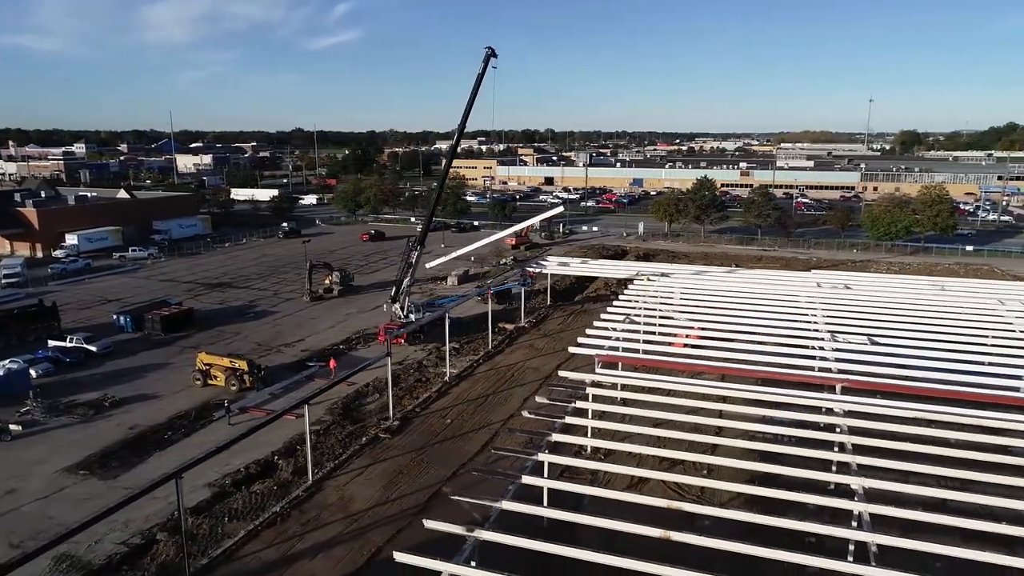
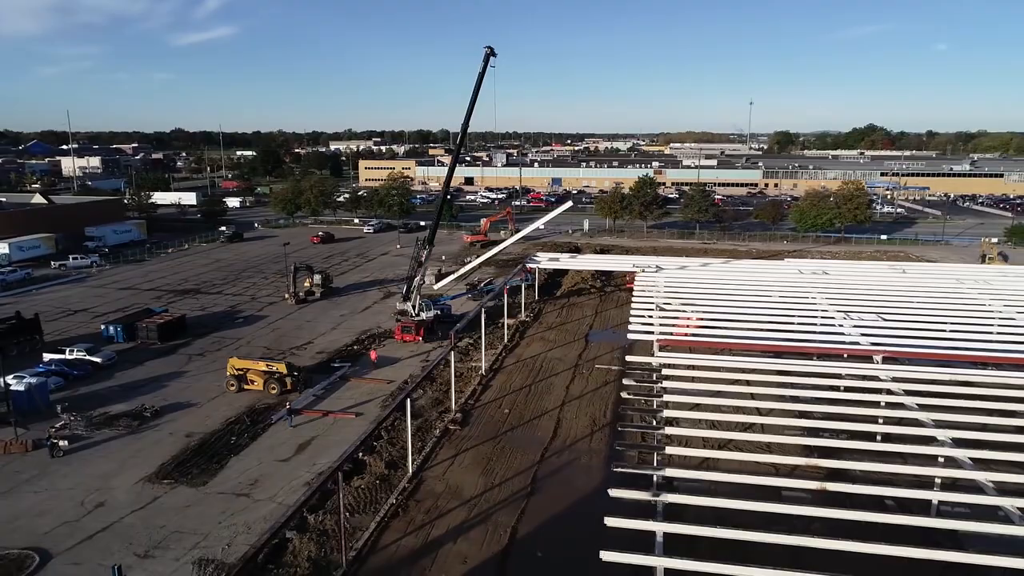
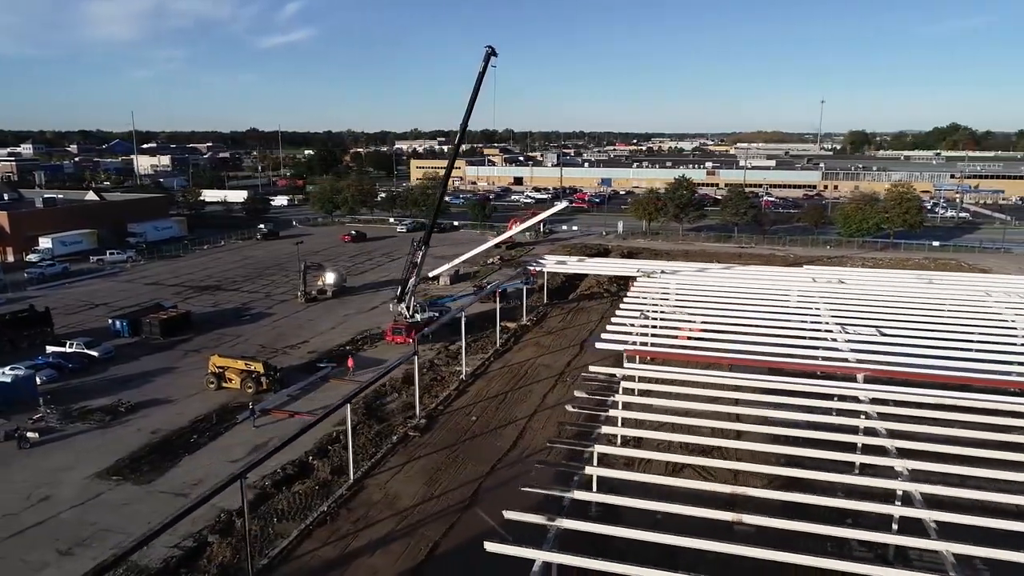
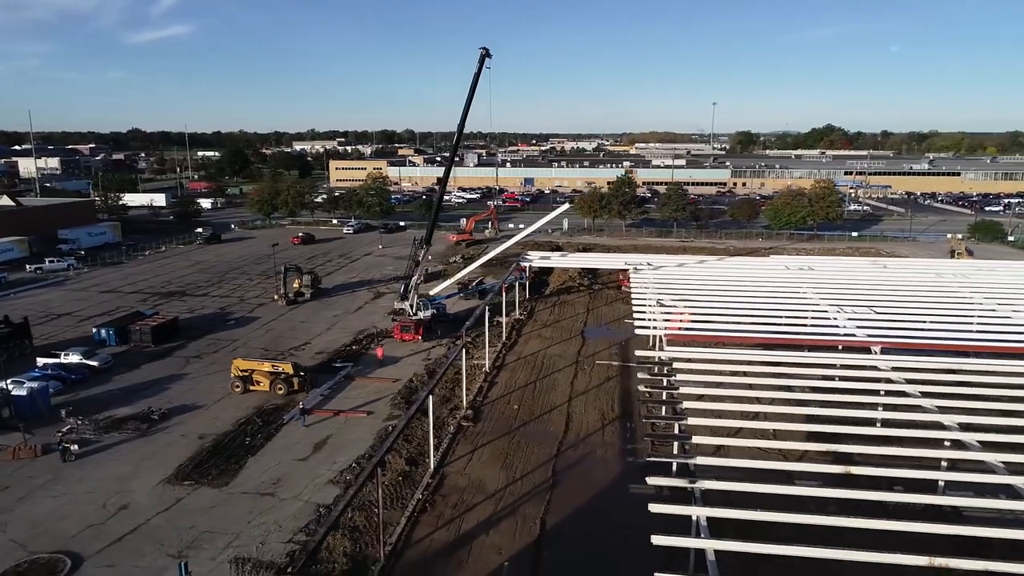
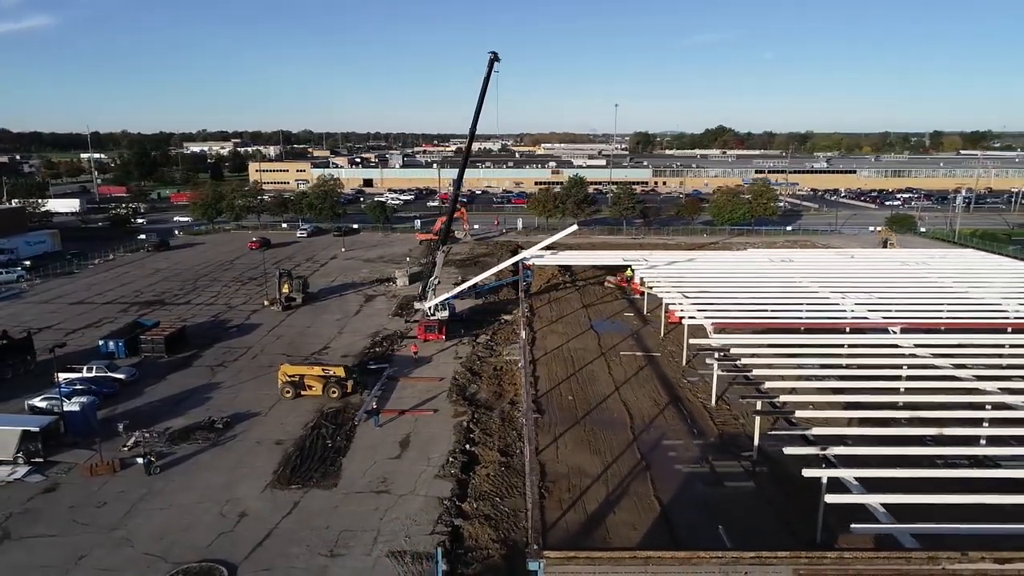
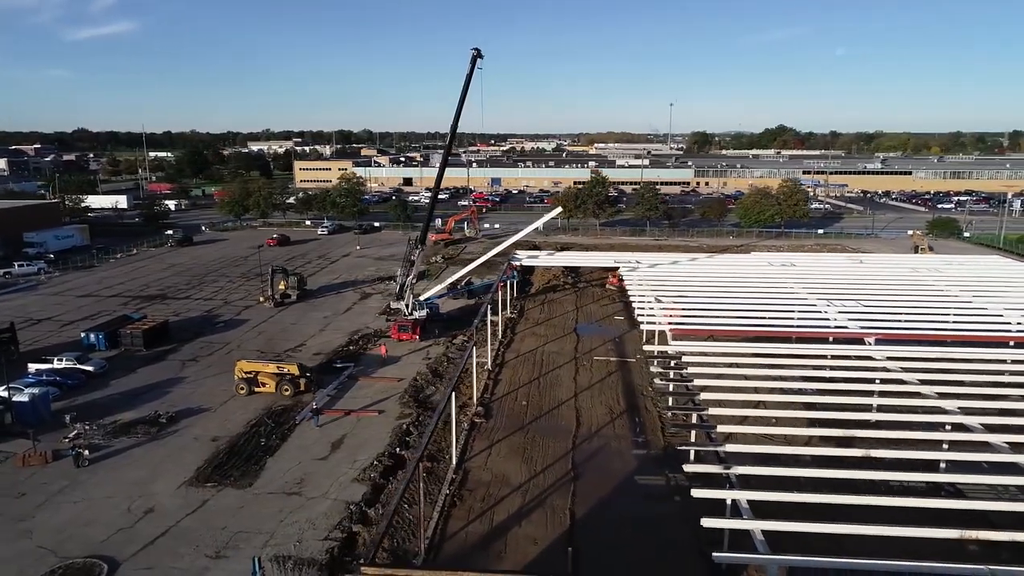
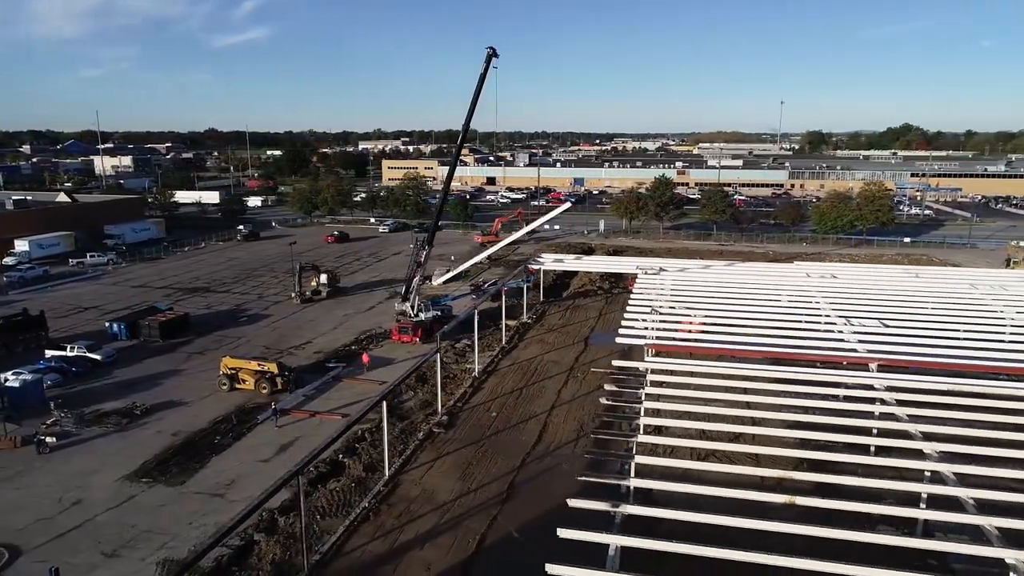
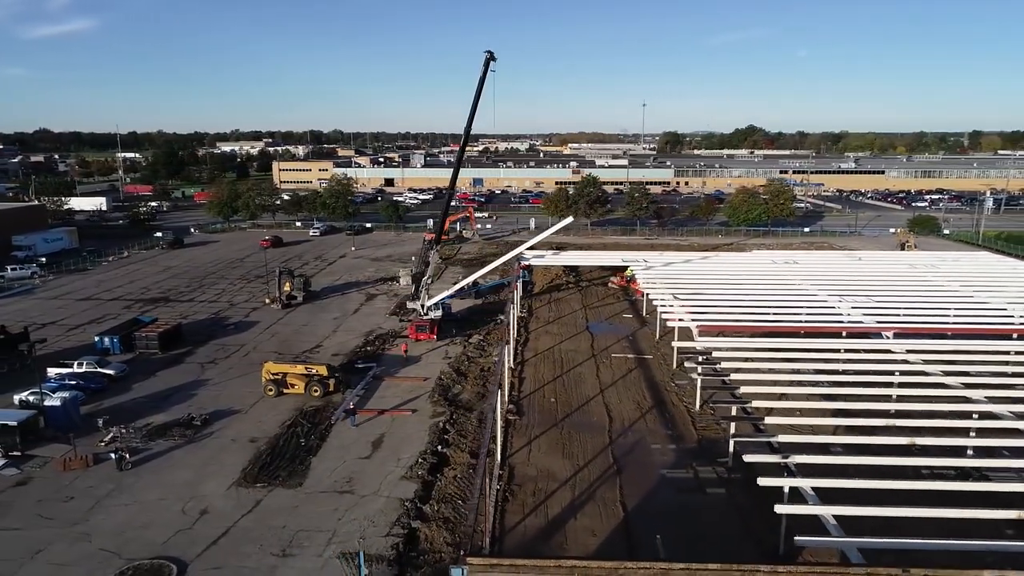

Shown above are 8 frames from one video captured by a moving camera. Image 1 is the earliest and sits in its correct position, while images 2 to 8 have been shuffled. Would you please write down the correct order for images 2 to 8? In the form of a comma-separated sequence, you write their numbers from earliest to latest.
3, 7, 2, 4, 6, 8, 5
